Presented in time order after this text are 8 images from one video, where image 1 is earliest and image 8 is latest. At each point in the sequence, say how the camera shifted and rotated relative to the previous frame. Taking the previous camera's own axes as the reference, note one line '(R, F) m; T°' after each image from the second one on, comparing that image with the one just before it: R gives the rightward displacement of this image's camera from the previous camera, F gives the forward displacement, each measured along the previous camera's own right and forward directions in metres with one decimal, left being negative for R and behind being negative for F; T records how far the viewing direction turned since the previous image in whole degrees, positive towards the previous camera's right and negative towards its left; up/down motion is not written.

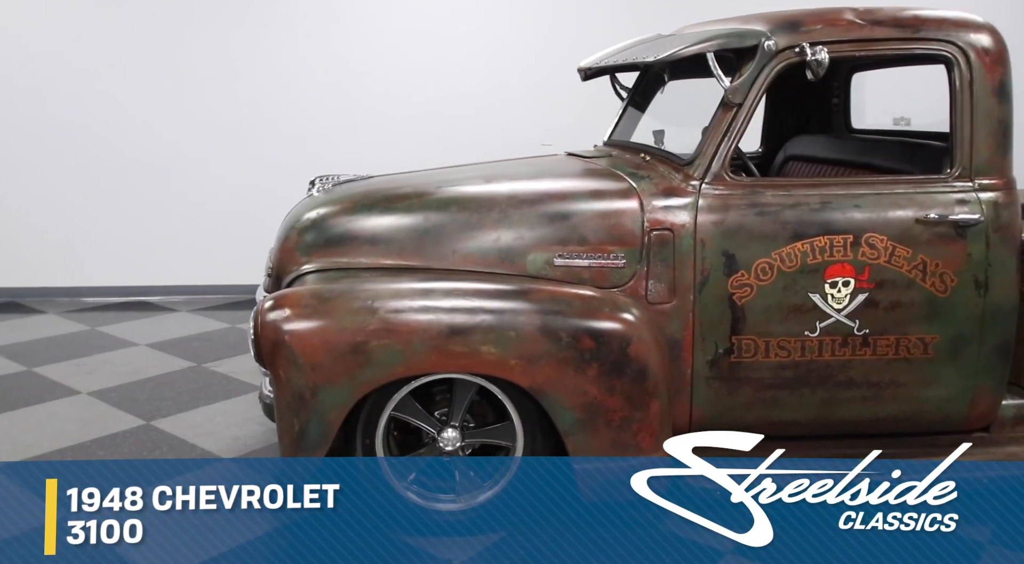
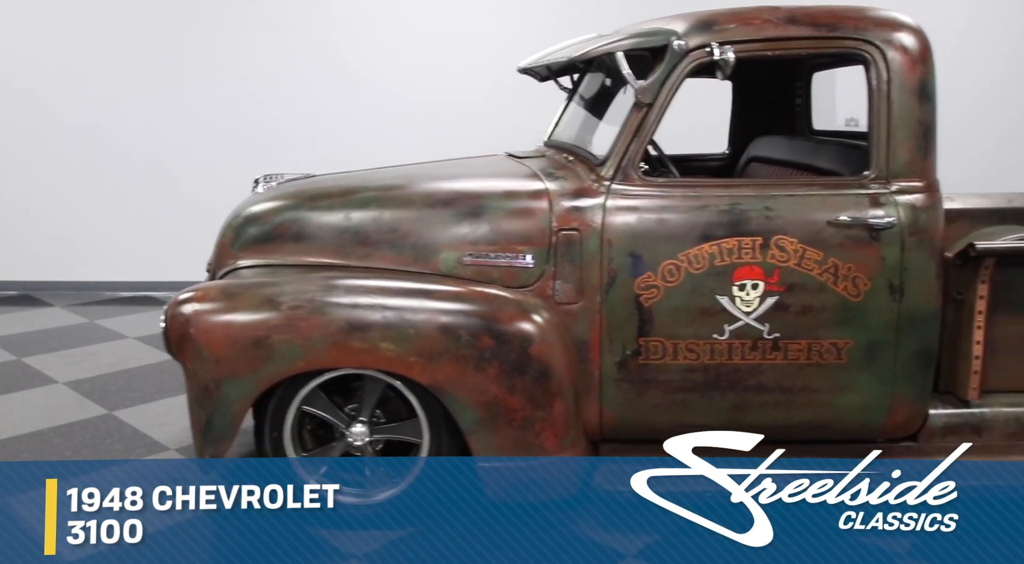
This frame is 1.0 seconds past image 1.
(+0.4, 0.0) m; -4°
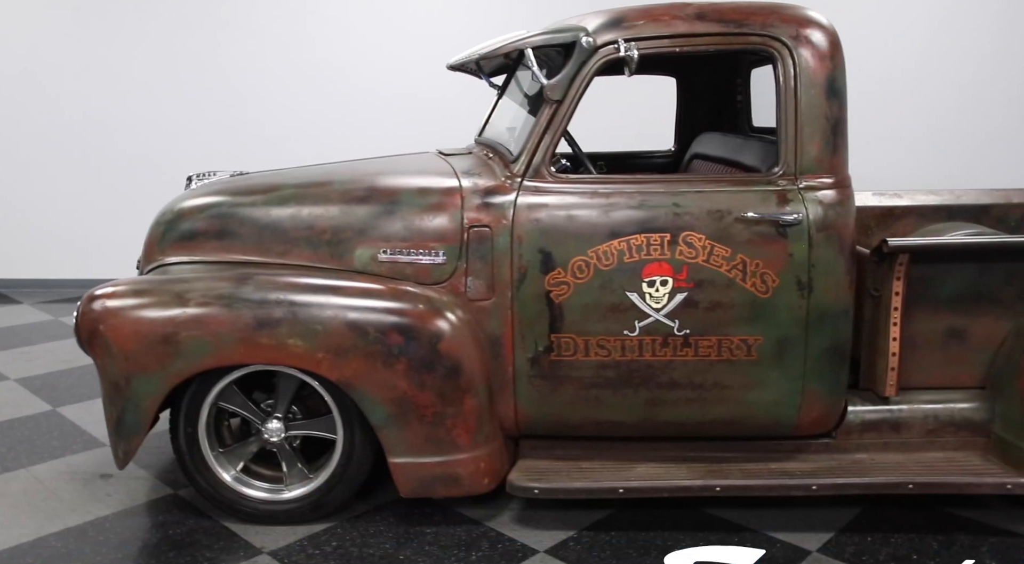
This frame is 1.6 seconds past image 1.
(+0.2, 0.0) m; 0°
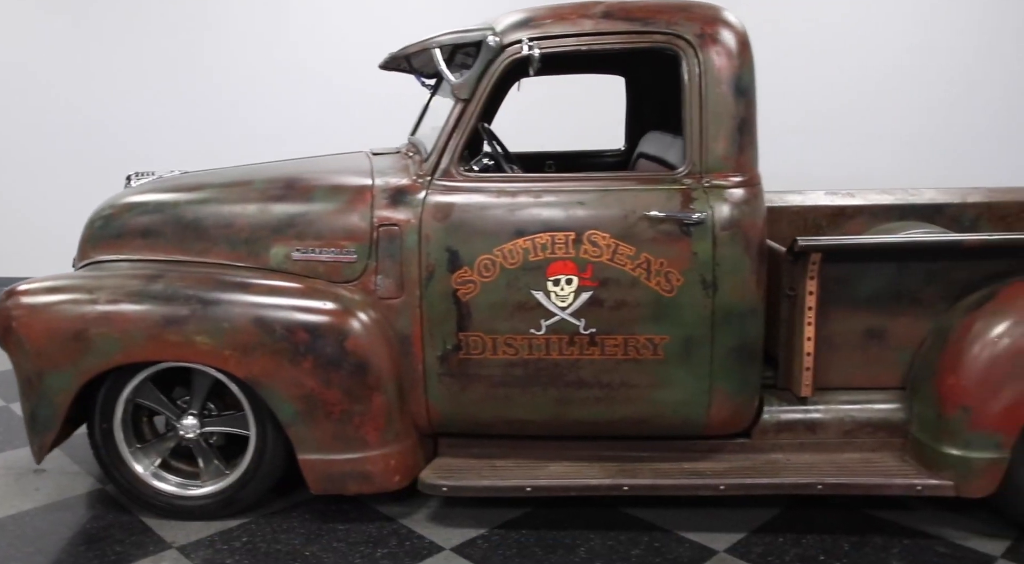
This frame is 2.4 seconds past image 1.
(+0.3, 0.0) m; -1°
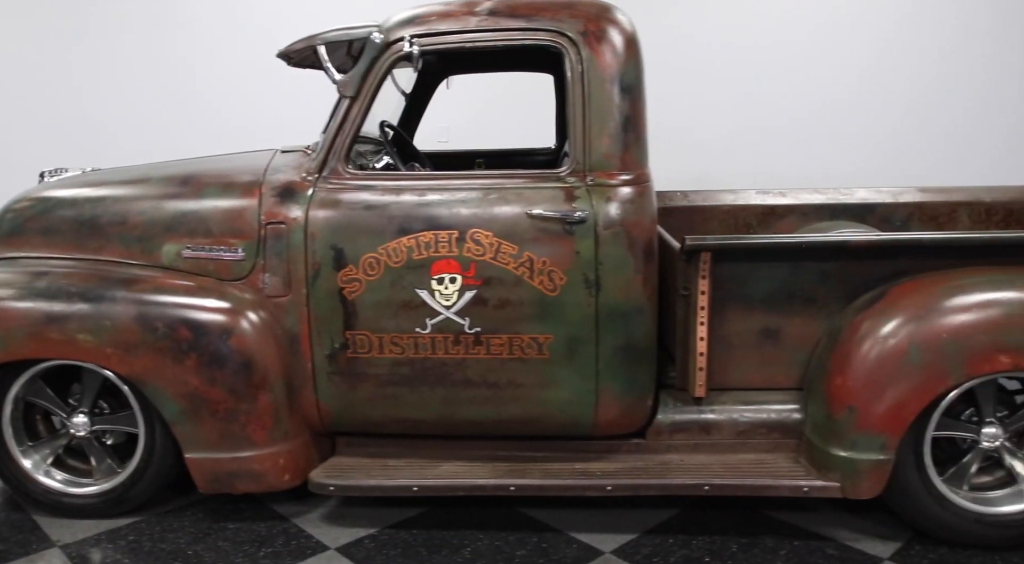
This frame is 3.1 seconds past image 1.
(+0.3, 0.0) m; 0°
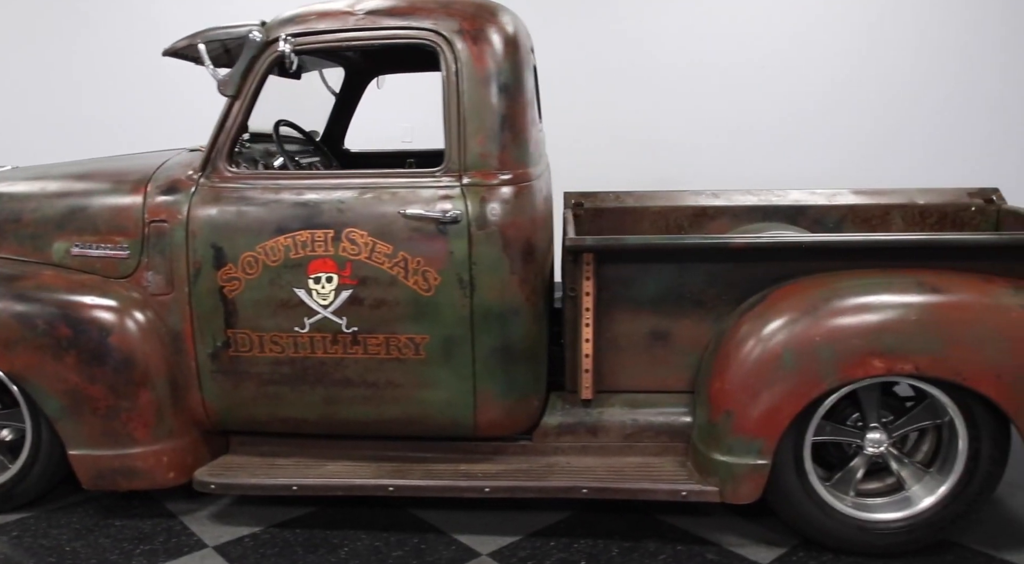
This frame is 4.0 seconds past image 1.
(+0.4, 0.0) m; -1°
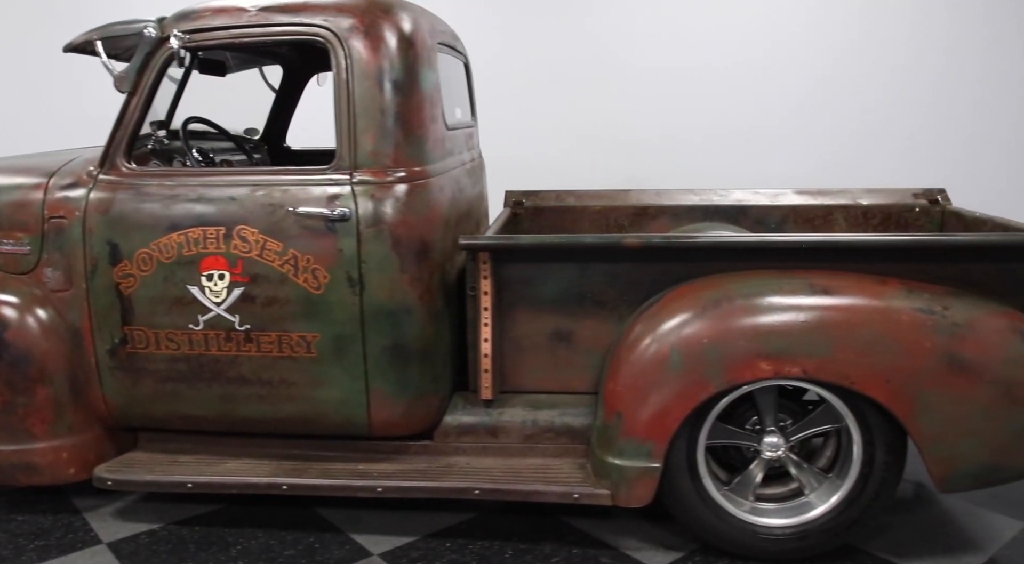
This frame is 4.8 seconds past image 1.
(+0.3, 0.0) m; -1°
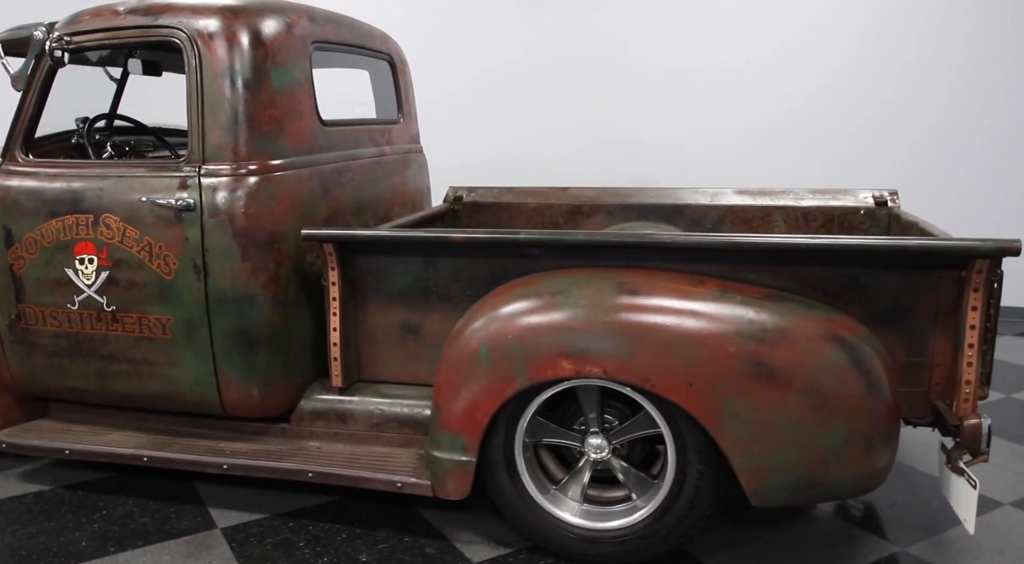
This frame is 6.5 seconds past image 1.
(+0.7, 0.0) m; -8°
